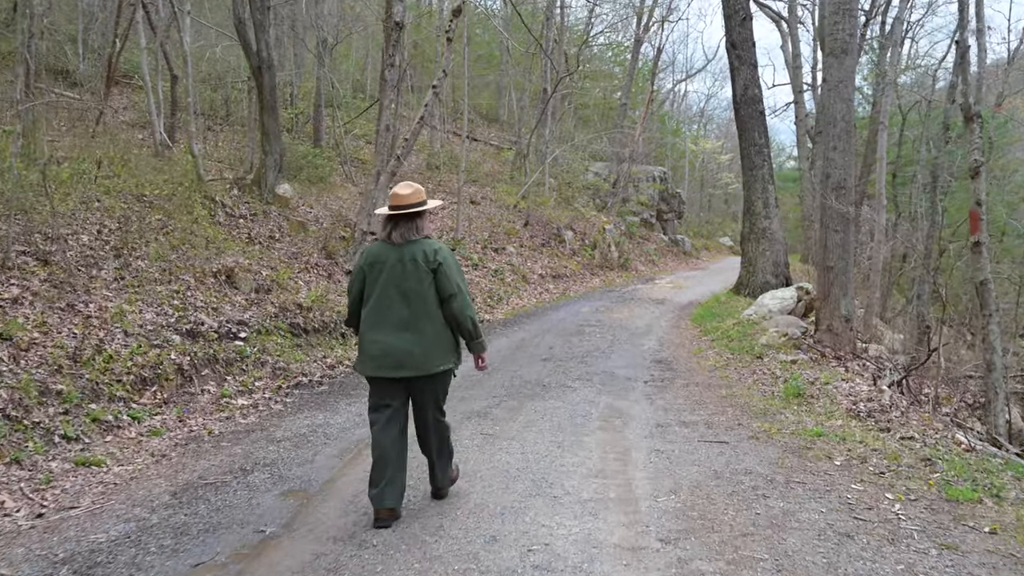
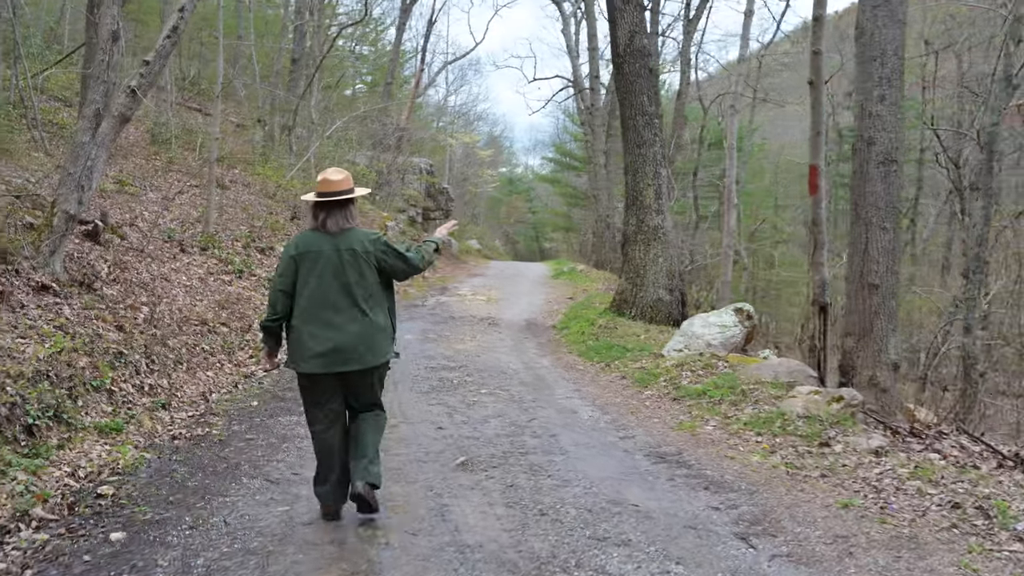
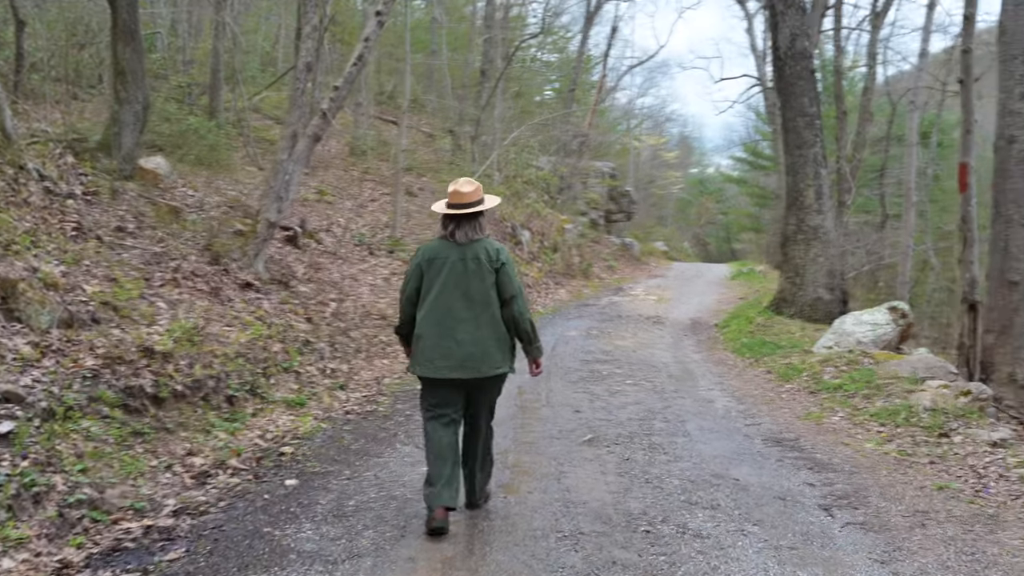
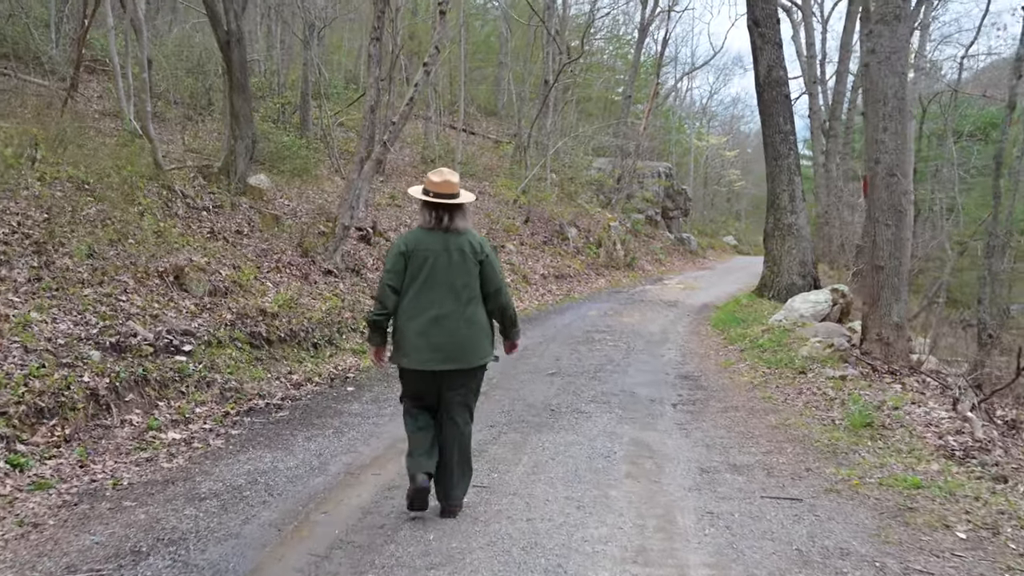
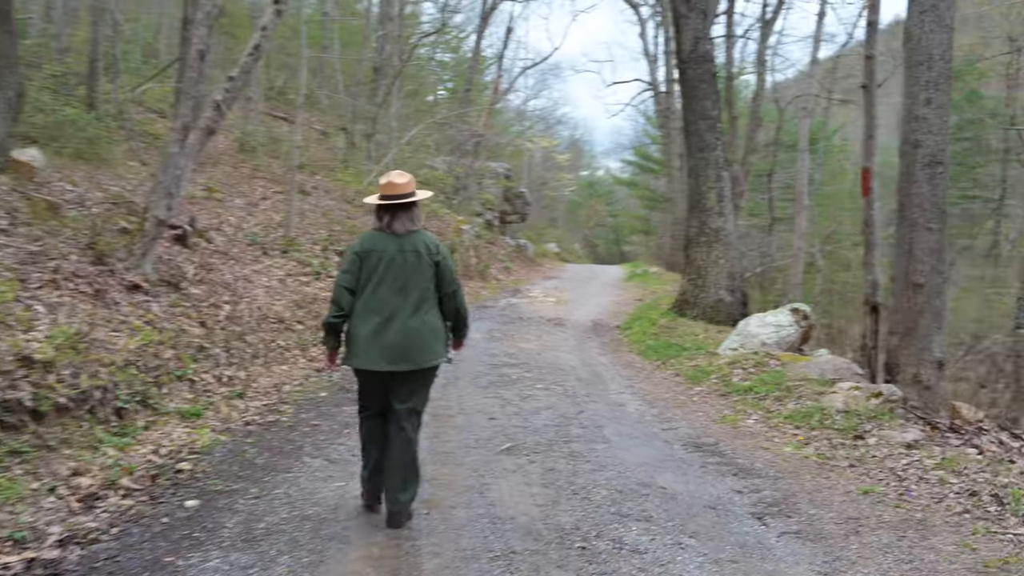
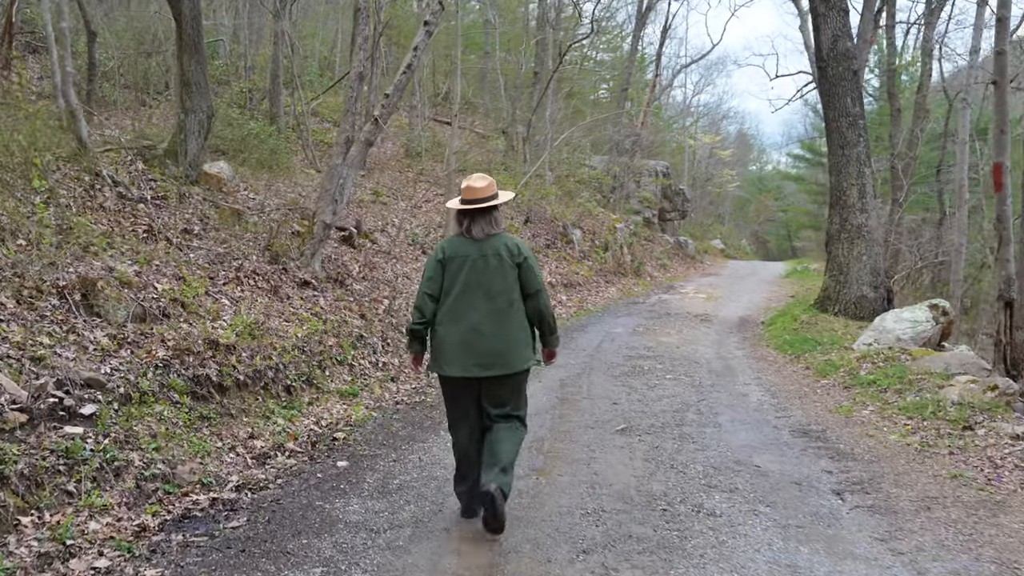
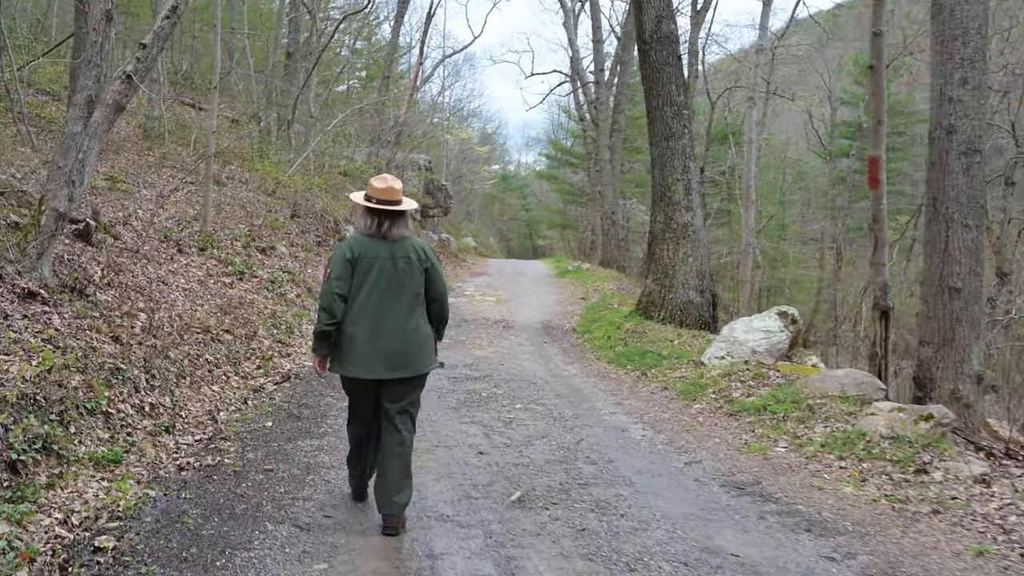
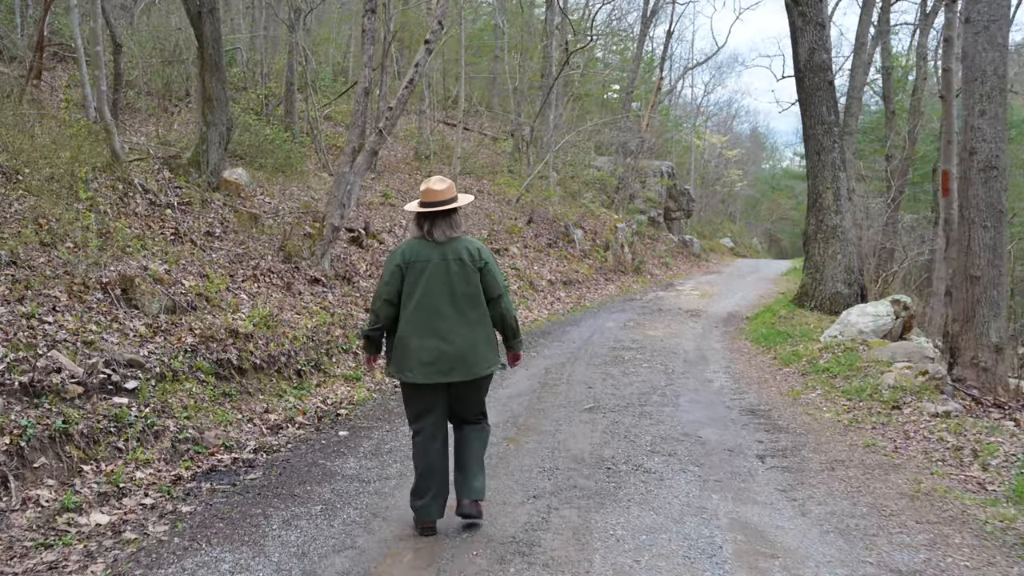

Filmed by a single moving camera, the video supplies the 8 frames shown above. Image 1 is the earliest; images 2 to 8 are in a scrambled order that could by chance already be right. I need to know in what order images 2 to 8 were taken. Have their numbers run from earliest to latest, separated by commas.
4, 8, 6, 3, 5, 2, 7
